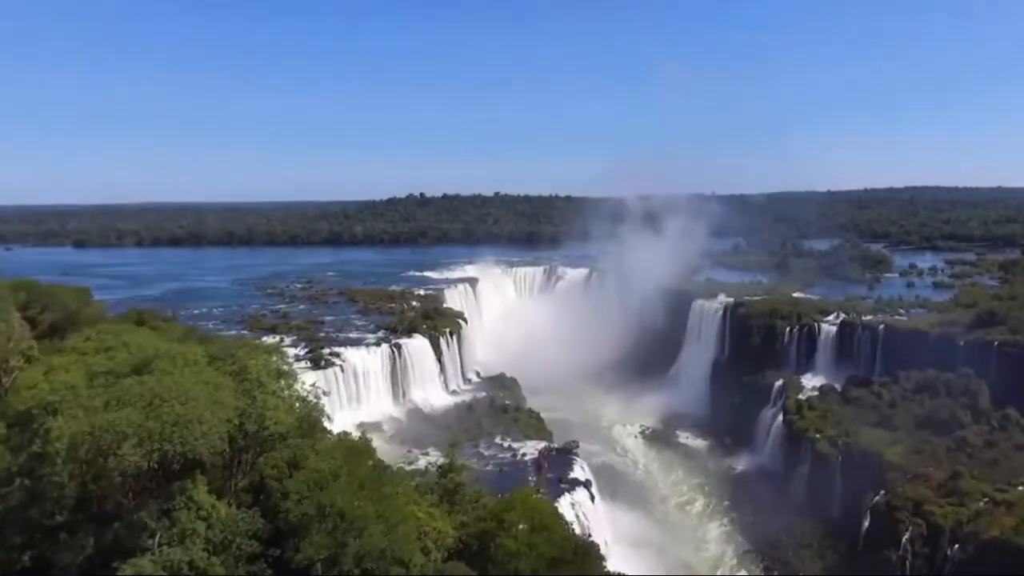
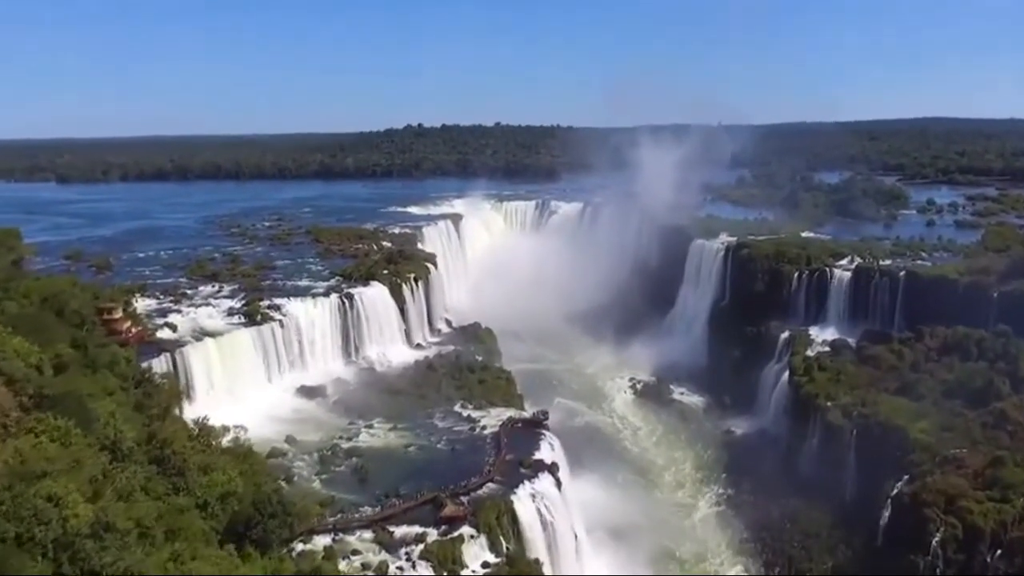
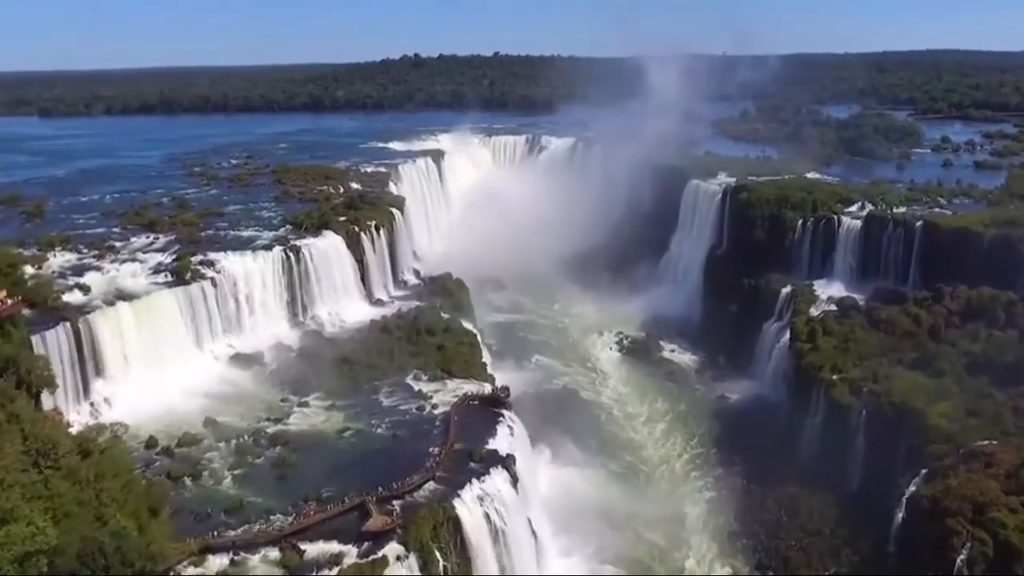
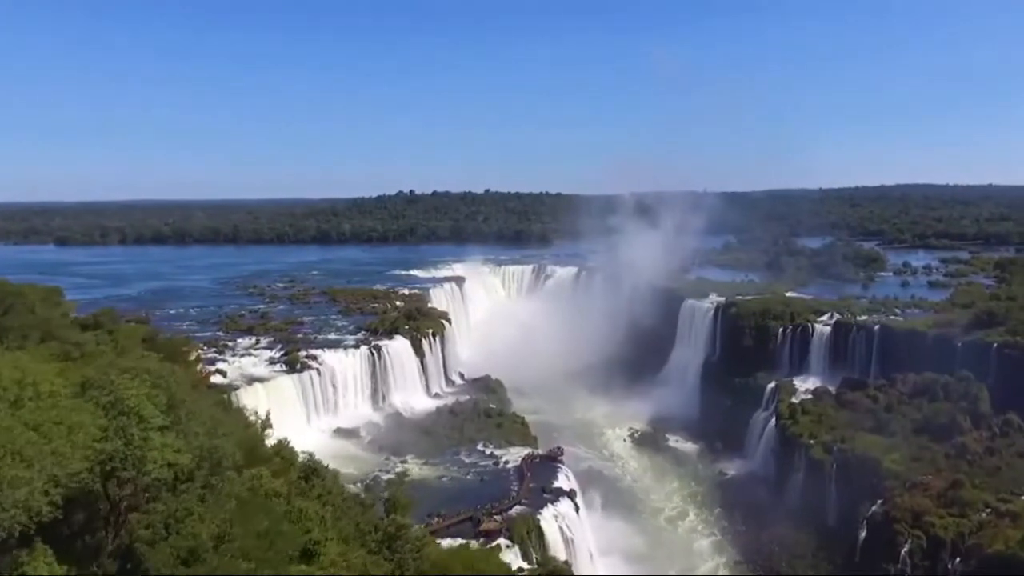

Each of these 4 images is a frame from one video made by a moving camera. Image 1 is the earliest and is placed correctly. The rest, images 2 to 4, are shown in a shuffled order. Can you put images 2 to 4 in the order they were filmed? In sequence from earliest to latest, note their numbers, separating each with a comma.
4, 2, 3
